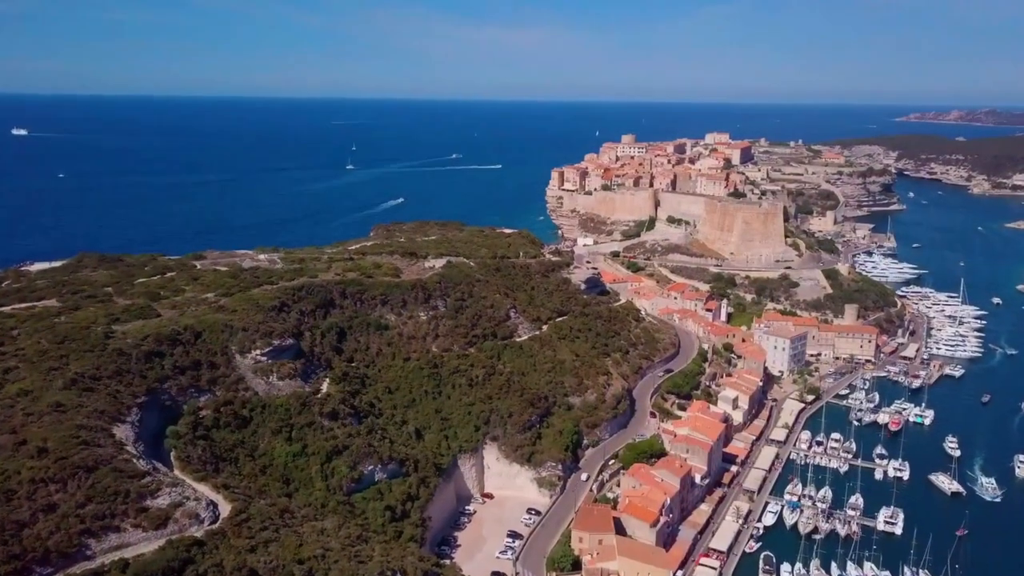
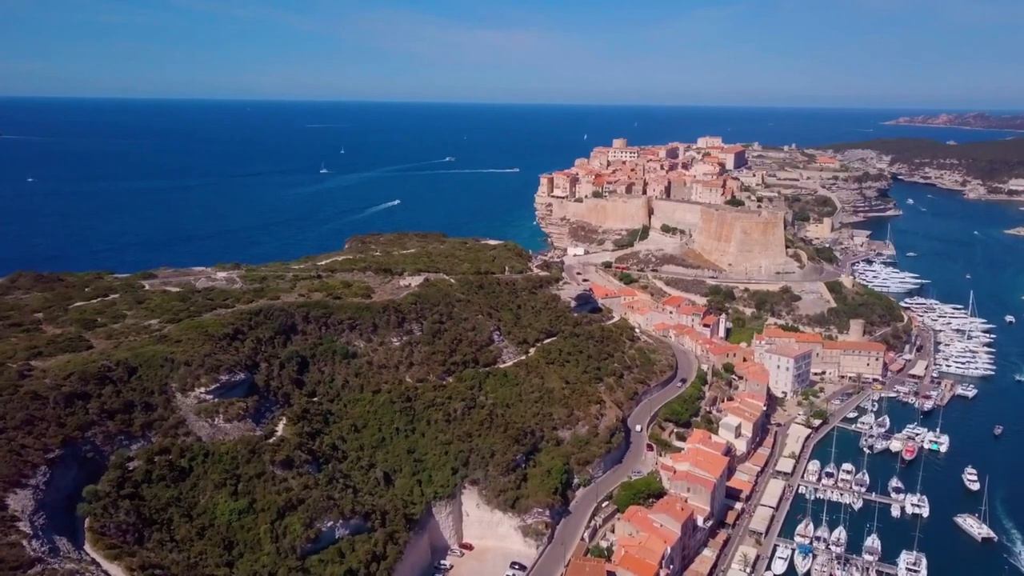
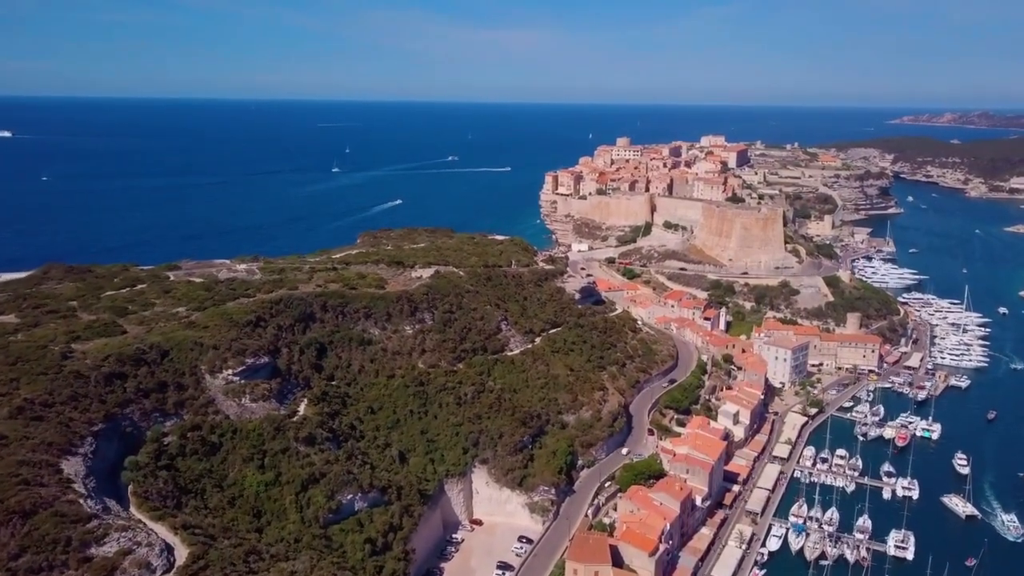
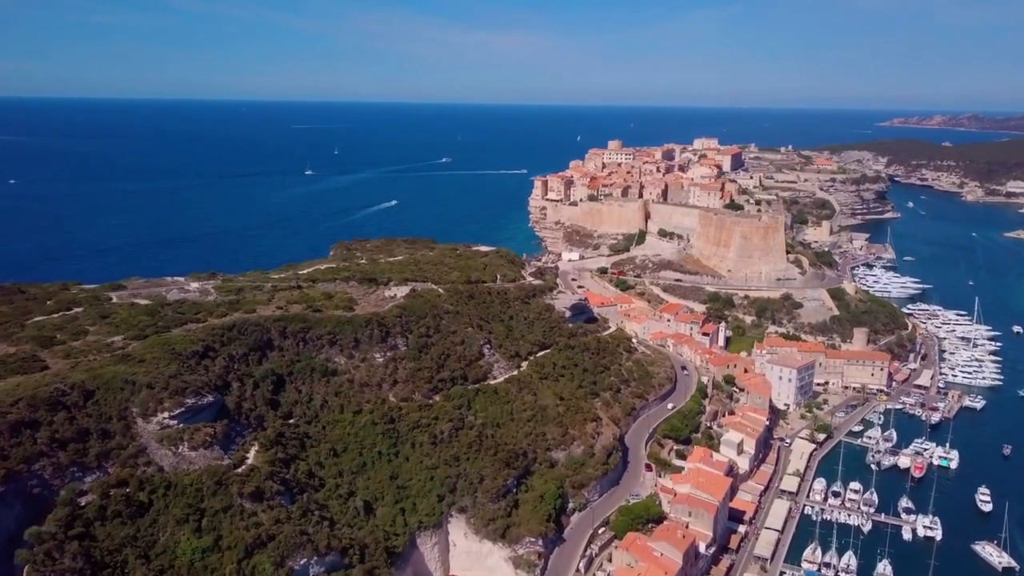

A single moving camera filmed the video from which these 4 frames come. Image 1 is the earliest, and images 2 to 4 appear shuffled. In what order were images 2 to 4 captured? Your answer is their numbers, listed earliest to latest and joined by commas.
3, 2, 4
